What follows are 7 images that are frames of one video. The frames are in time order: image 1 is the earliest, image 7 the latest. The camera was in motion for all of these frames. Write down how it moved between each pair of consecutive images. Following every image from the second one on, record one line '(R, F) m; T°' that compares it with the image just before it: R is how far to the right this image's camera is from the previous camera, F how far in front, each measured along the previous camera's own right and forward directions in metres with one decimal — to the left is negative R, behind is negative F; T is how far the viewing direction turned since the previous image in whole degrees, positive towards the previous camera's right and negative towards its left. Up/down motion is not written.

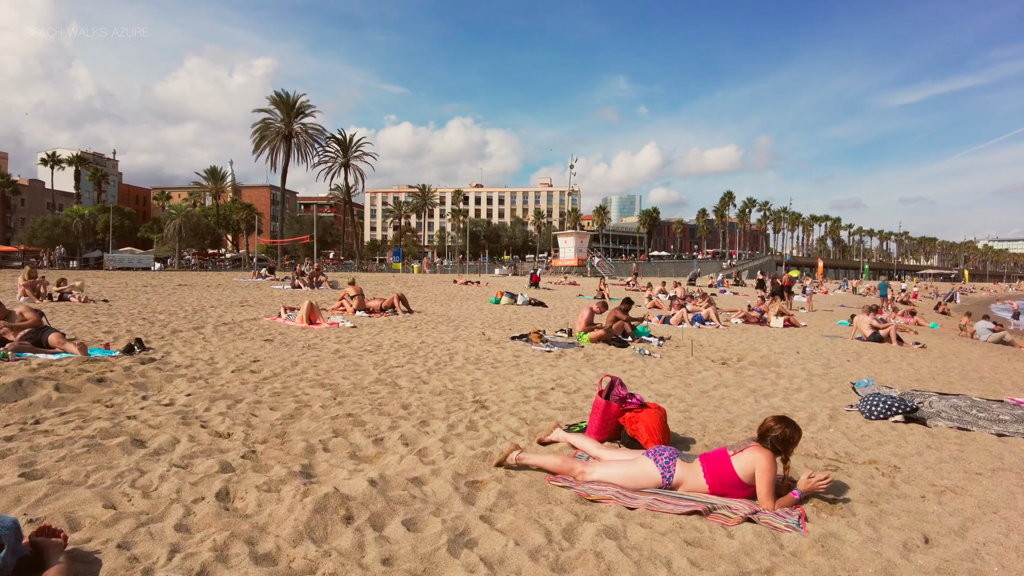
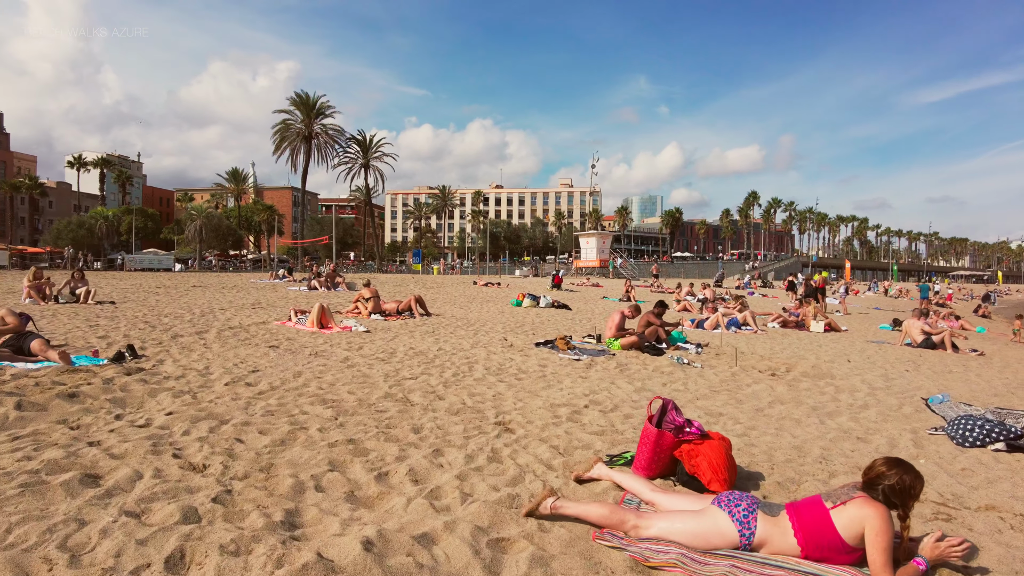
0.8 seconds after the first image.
(-0.1, +0.8) m; -2°
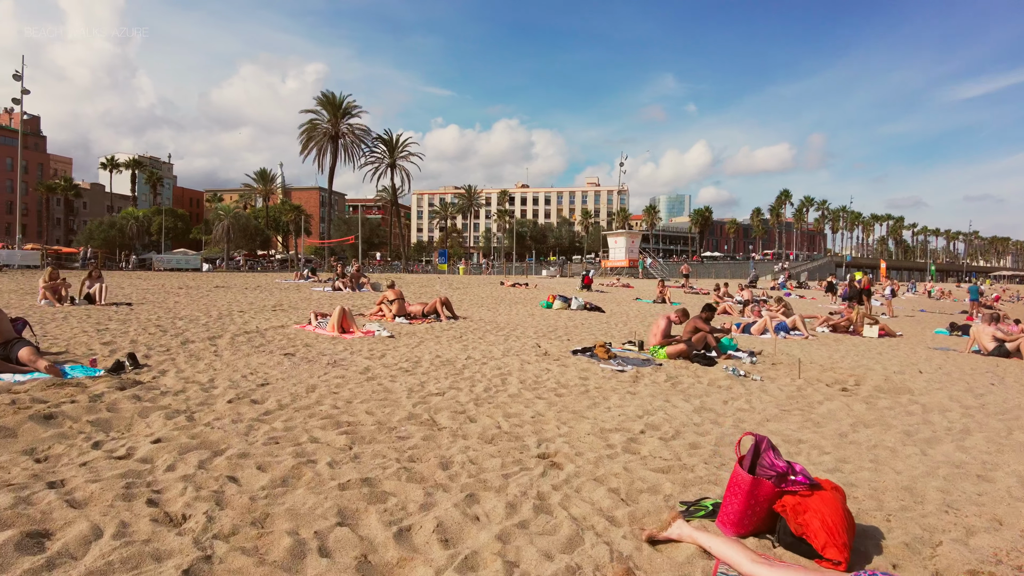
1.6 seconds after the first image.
(-0.1, +0.8) m; -2°
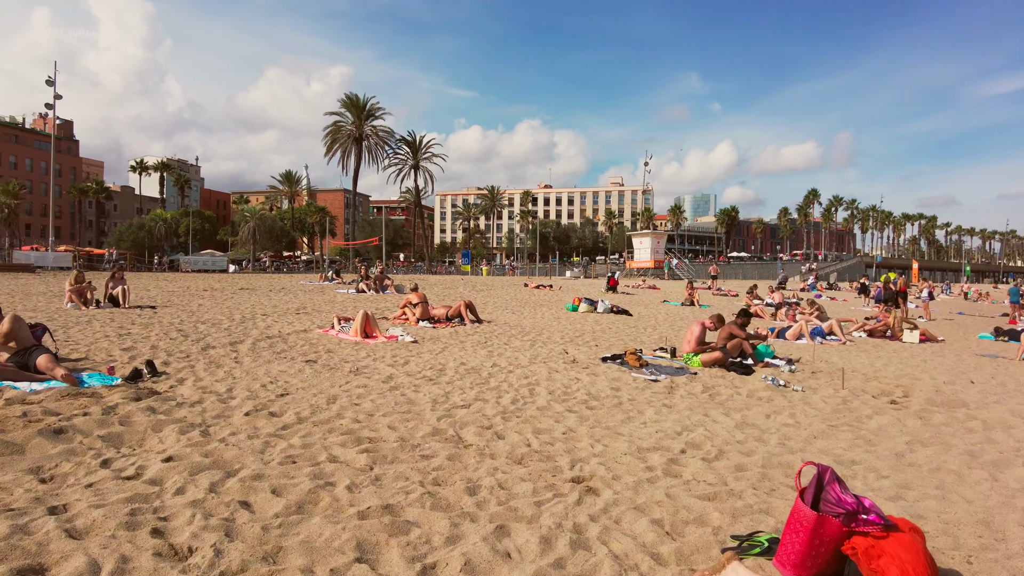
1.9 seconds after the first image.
(-0.1, +0.3) m; -2°
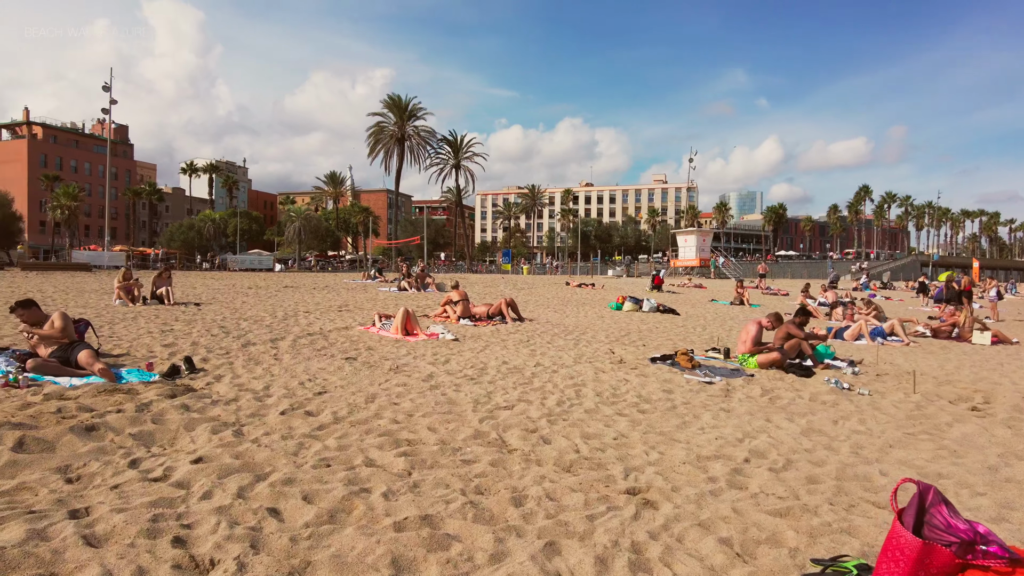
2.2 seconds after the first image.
(0.0, +0.3) m; -4°
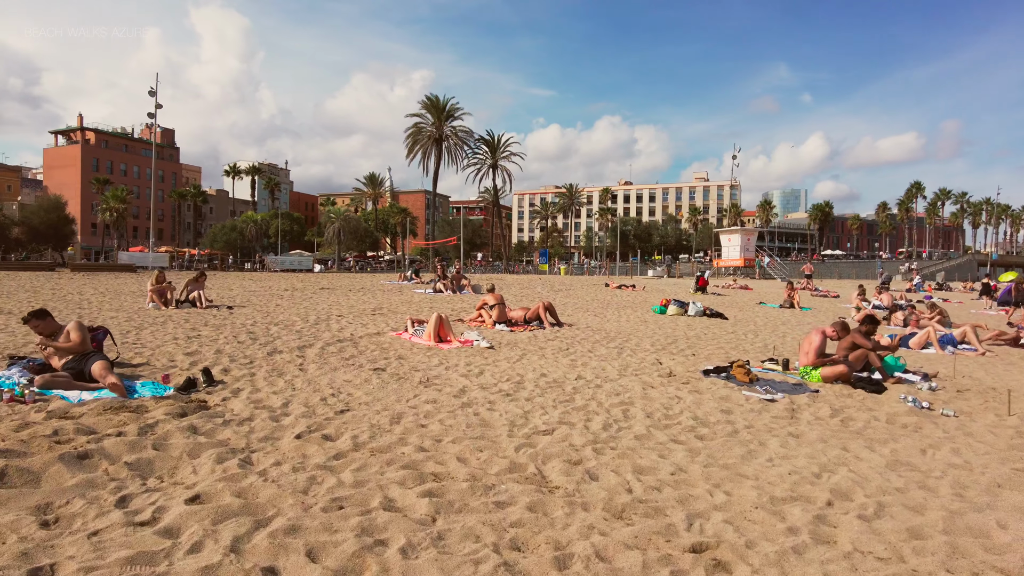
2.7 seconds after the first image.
(0.0, +0.6) m; -3°
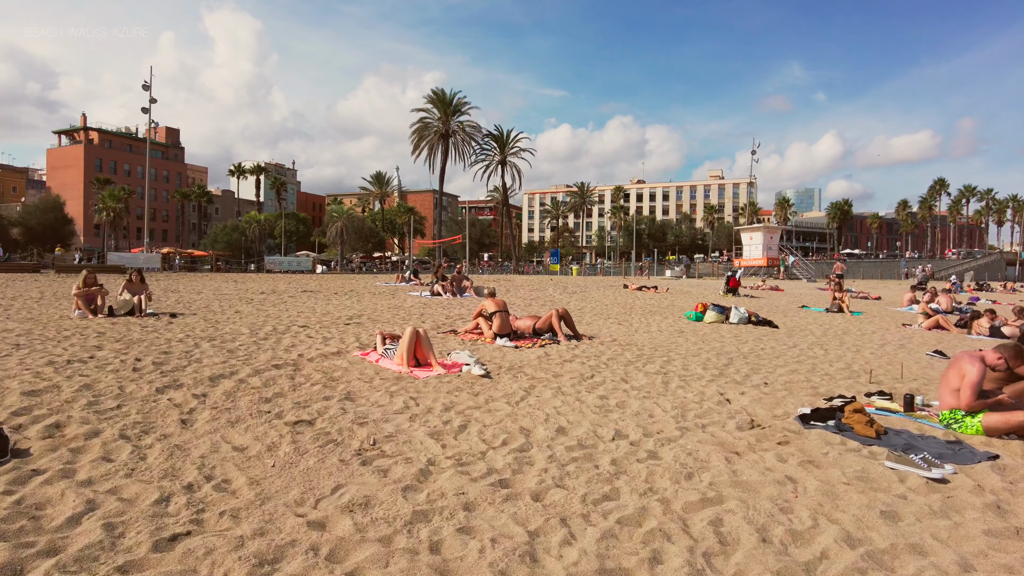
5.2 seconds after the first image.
(+0.1, +2.6) m; -1°
